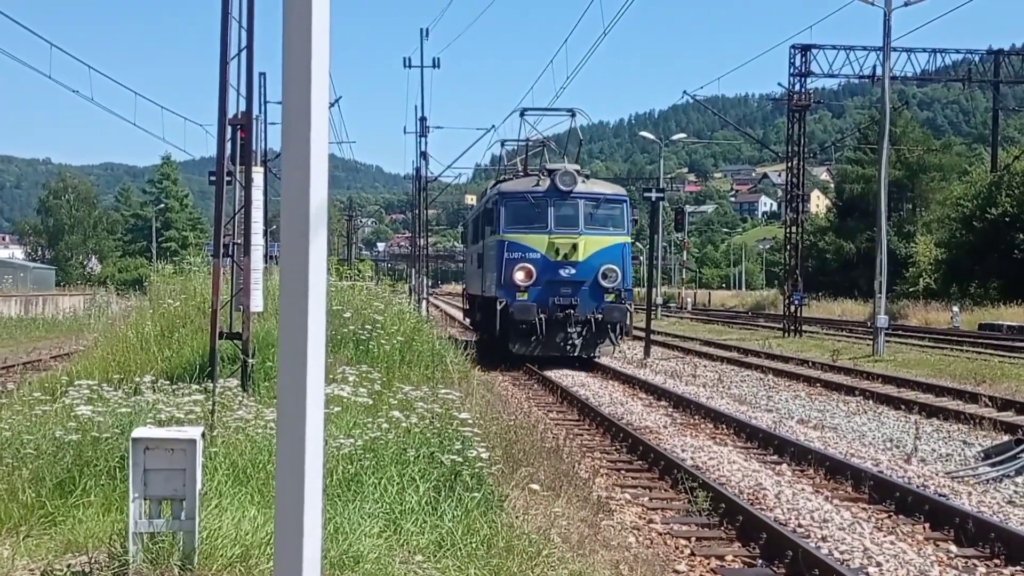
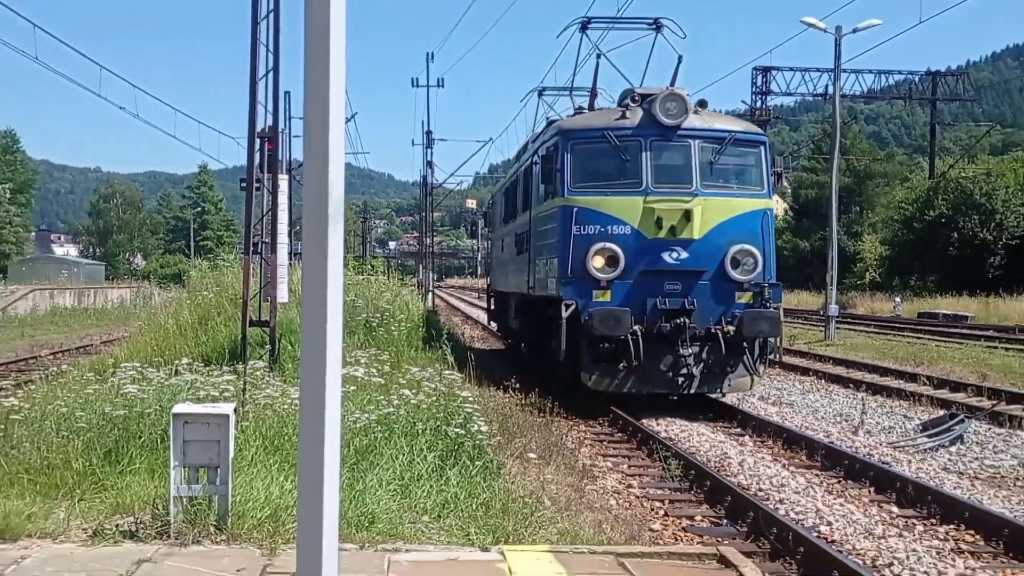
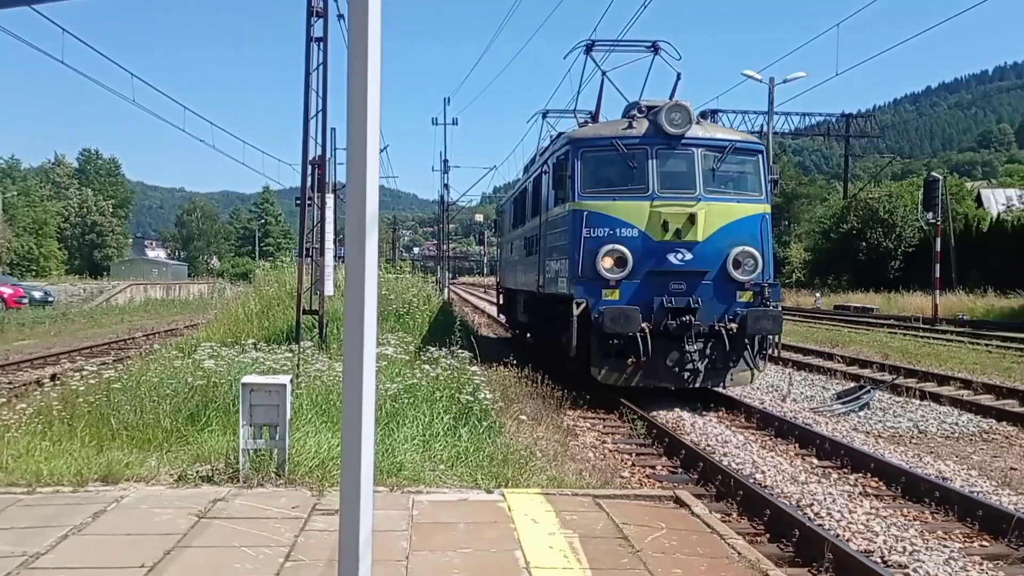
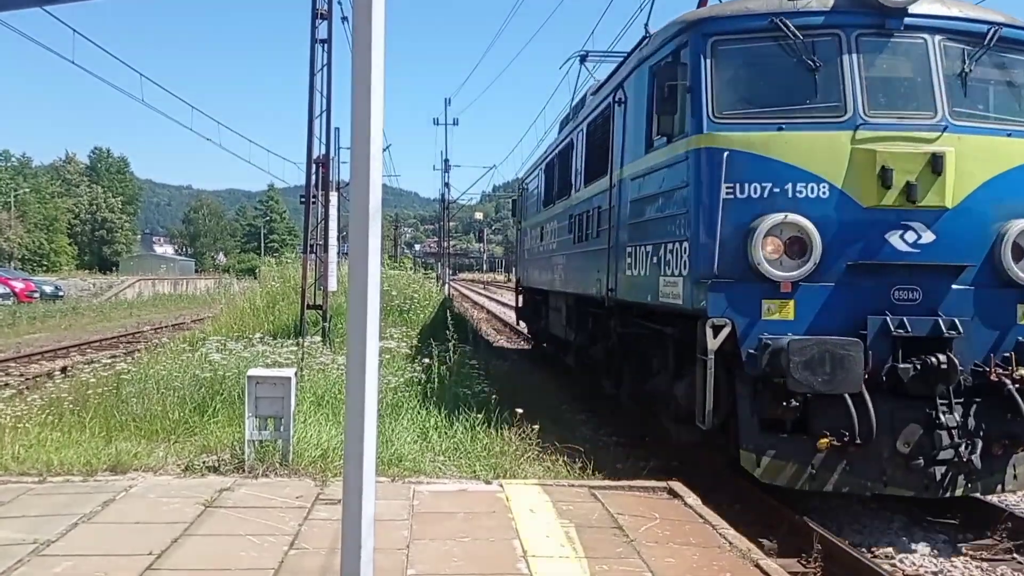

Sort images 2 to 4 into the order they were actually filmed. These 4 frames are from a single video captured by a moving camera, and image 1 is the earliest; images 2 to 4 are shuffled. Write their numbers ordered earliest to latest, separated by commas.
2, 3, 4
